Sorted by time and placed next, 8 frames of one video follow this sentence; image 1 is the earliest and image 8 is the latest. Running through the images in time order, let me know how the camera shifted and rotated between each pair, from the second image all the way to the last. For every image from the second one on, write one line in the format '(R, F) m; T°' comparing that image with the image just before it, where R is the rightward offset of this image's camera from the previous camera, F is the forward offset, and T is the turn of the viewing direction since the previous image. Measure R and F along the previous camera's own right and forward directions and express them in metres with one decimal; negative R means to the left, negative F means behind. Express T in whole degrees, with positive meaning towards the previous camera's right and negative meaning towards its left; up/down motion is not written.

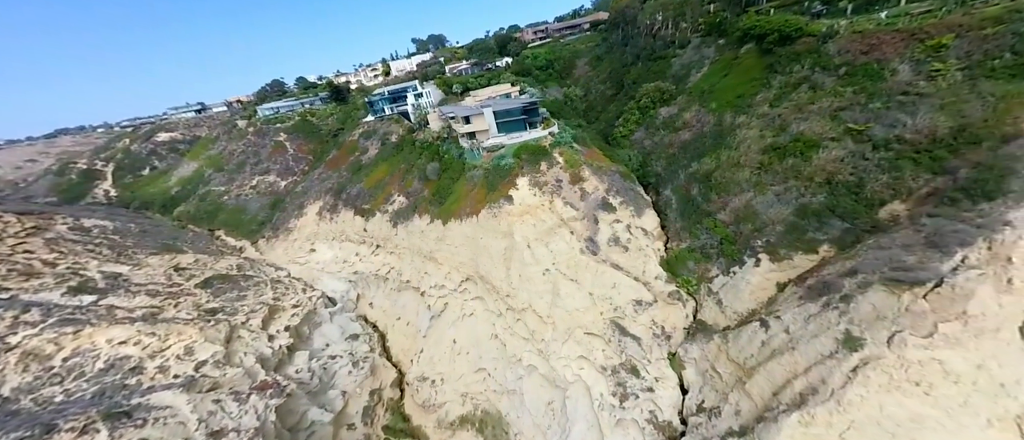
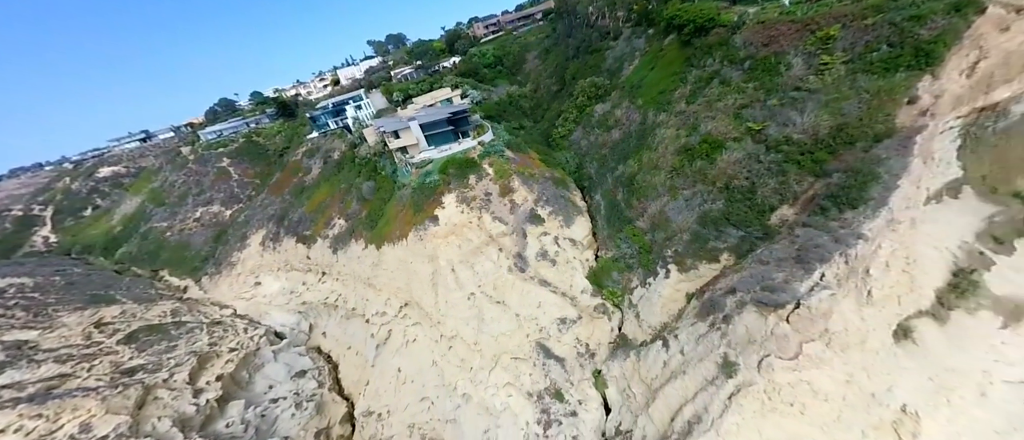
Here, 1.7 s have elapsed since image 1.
(+2.8, +0.5) m; +3°
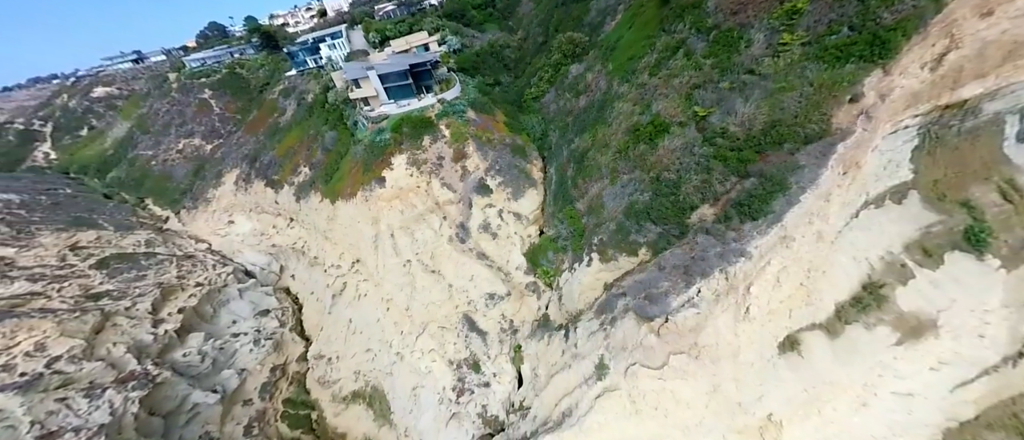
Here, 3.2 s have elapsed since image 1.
(+2.7, +0.6) m; -1°
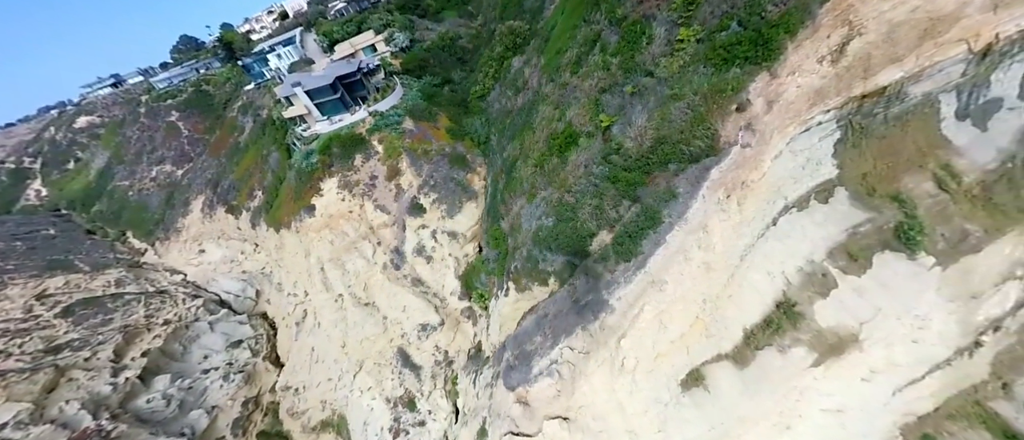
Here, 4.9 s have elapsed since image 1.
(+3.2, +0.8) m; -1°
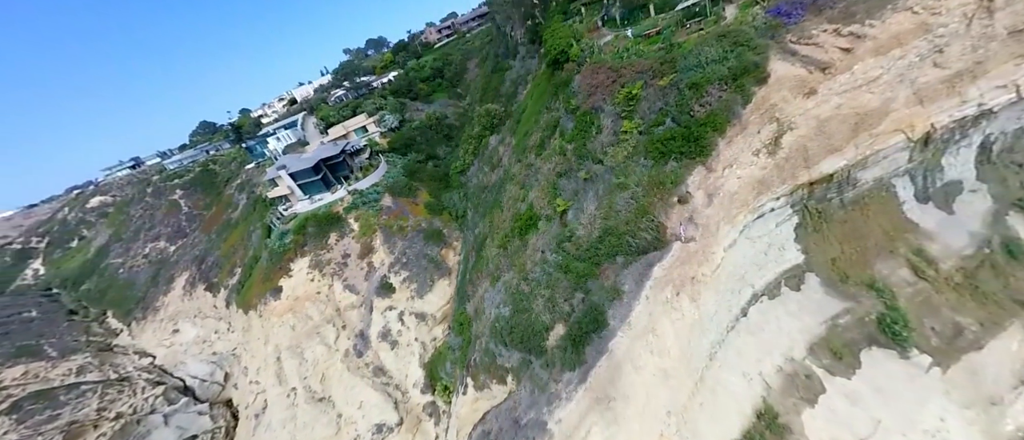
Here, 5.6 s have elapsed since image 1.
(+1.3, +0.4) m; 0°
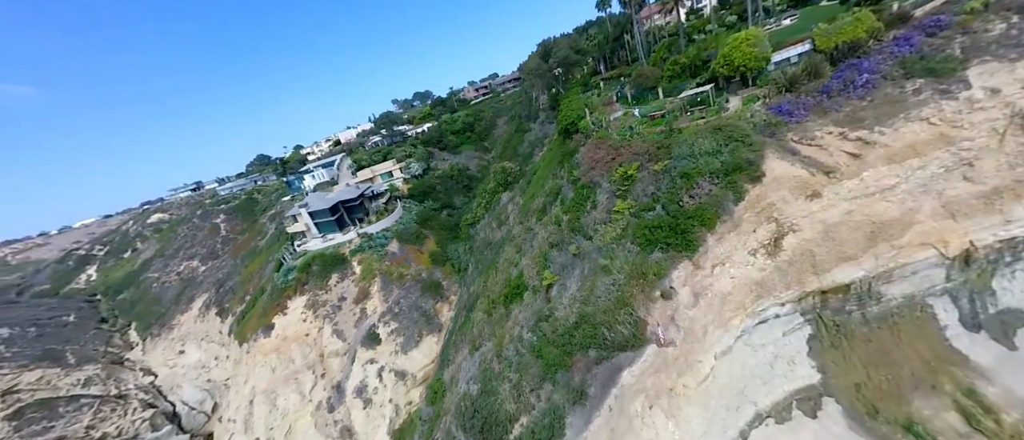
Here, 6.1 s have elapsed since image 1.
(+1.1, +0.5) m; -5°
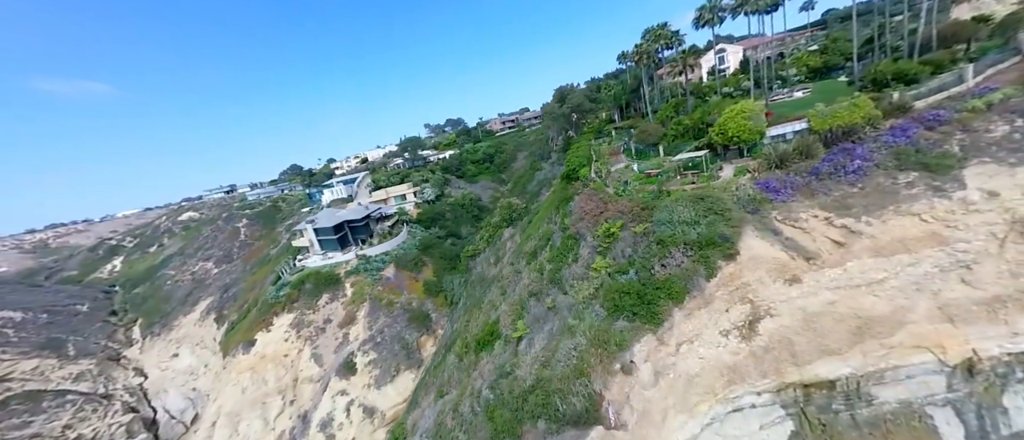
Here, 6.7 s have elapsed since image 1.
(+0.9, +0.2) m; -3°
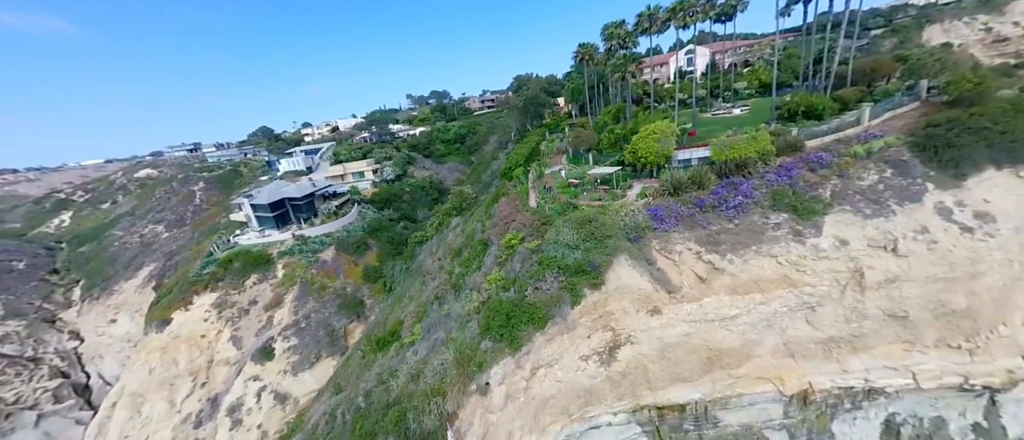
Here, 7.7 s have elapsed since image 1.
(+1.6, 0.0) m; +3°
